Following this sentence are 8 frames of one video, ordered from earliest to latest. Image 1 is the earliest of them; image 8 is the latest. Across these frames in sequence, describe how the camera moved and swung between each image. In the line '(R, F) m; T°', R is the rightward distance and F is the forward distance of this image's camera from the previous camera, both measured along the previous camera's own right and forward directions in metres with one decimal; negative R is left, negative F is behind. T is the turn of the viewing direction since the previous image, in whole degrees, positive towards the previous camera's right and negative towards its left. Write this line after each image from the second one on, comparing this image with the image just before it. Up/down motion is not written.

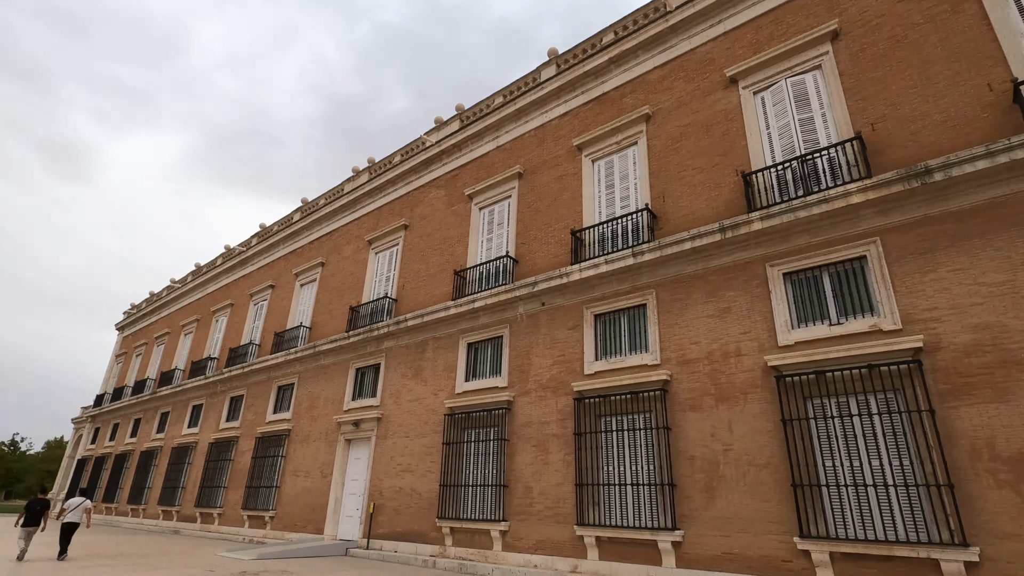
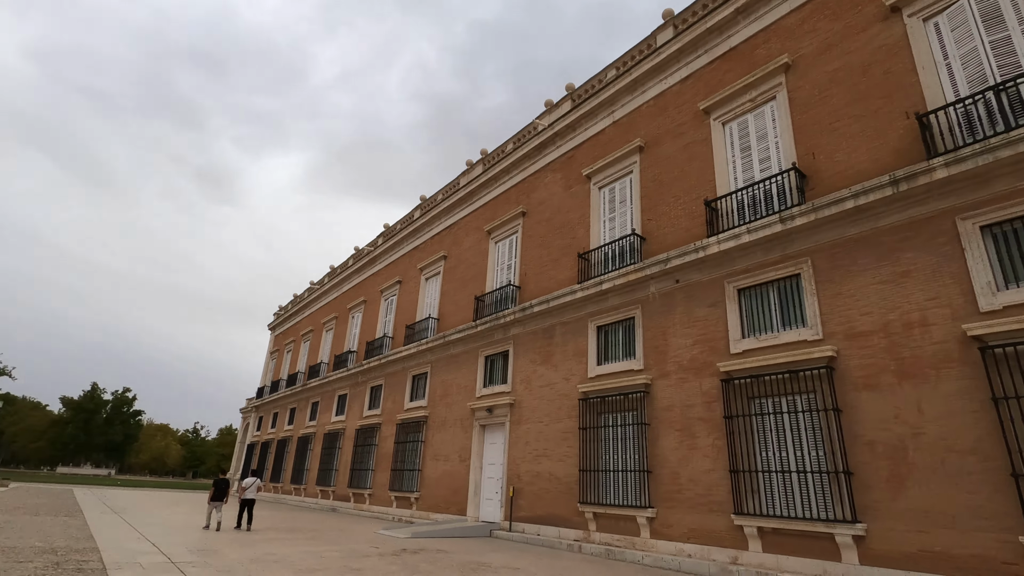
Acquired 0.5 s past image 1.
(-0.5, +0.2) m; -12°
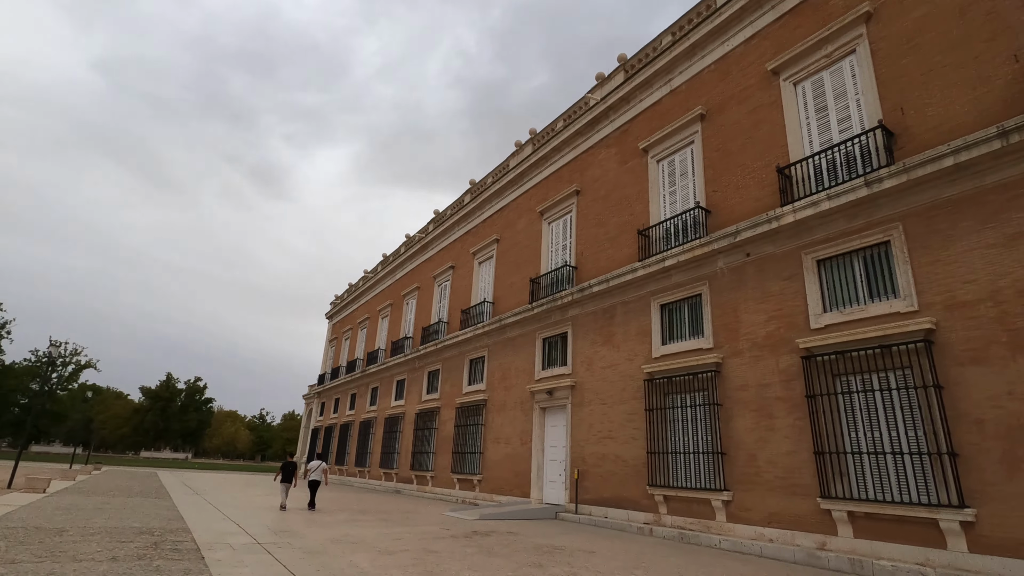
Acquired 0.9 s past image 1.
(-0.3, +0.2) m; -5°
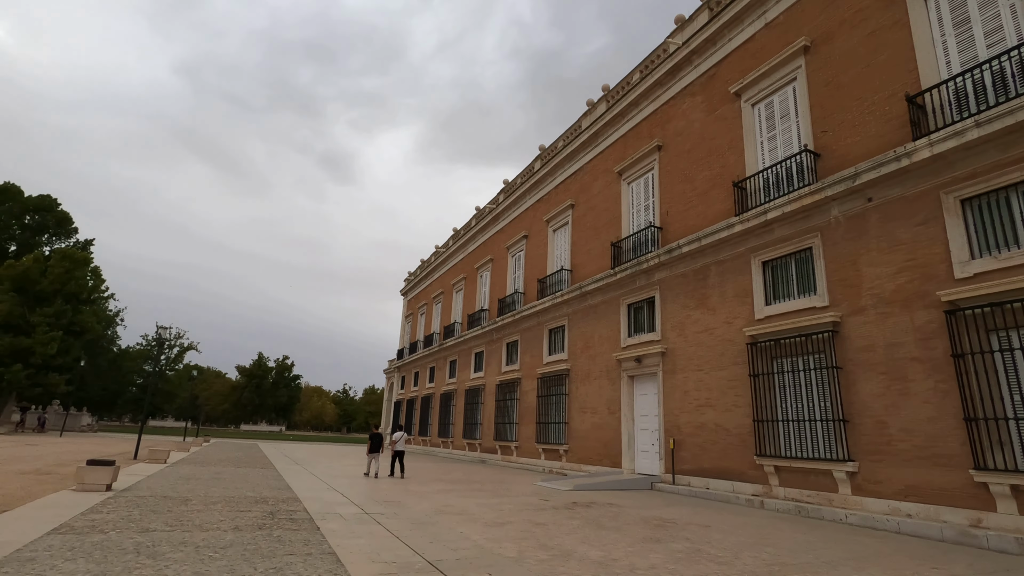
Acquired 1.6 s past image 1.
(-0.5, +0.4) m; -7°
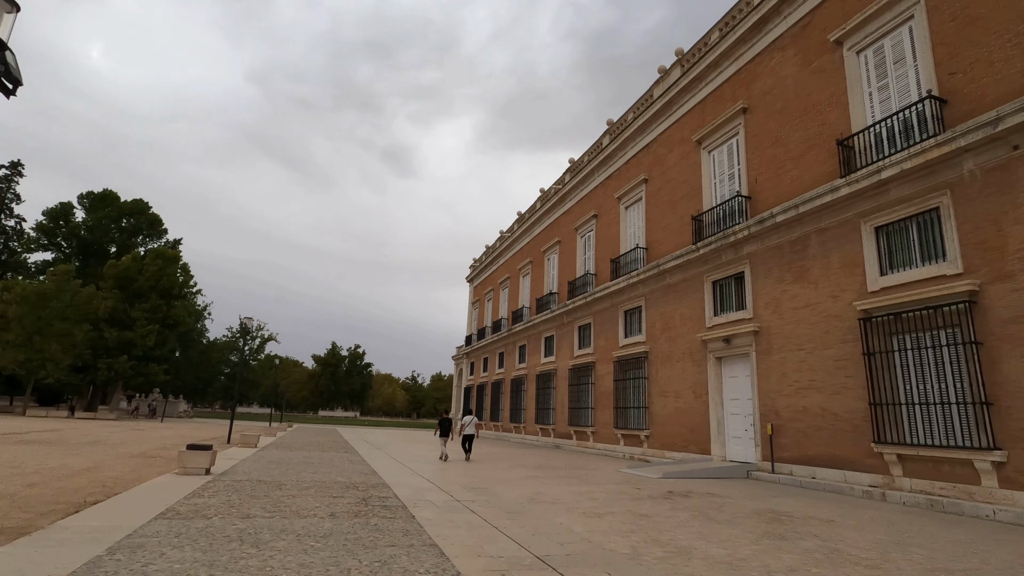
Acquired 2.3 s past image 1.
(-0.4, +0.5) m; -6°
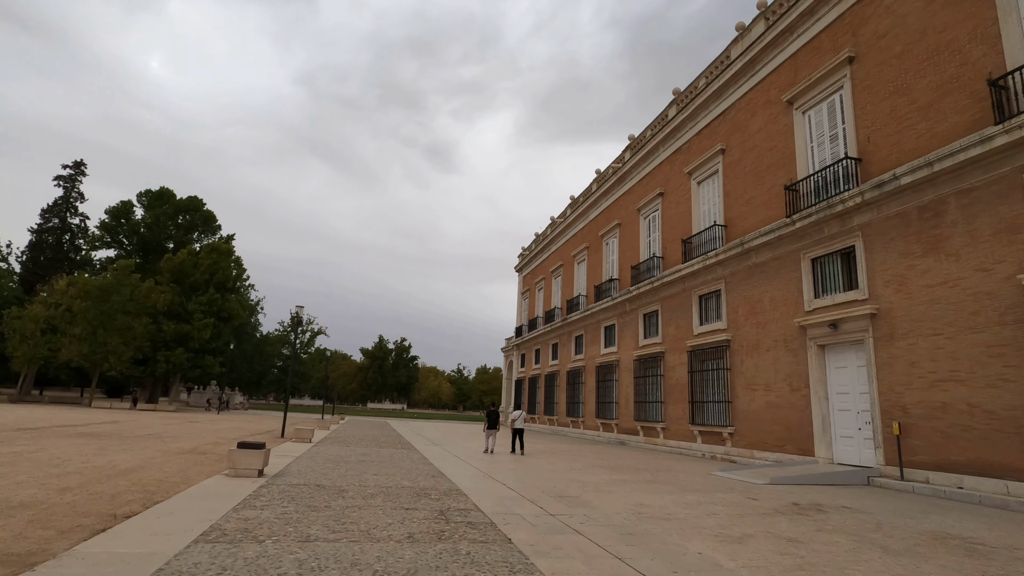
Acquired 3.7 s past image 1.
(-0.7, +1.3) m; -4°
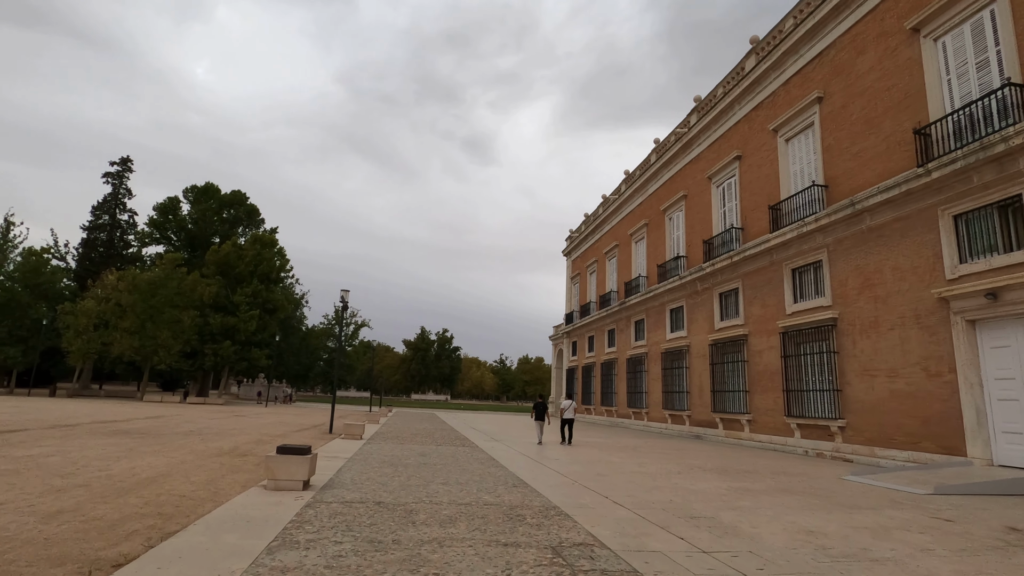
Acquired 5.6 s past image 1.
(-0.7, +1.7) m; -4°
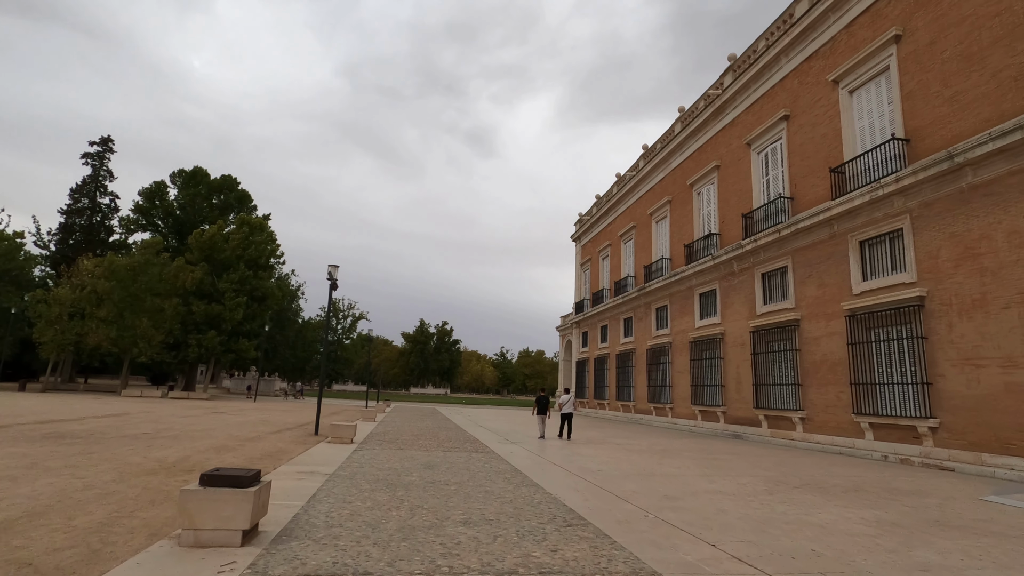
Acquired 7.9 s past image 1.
(-0.5, +2.2) m; 0°
